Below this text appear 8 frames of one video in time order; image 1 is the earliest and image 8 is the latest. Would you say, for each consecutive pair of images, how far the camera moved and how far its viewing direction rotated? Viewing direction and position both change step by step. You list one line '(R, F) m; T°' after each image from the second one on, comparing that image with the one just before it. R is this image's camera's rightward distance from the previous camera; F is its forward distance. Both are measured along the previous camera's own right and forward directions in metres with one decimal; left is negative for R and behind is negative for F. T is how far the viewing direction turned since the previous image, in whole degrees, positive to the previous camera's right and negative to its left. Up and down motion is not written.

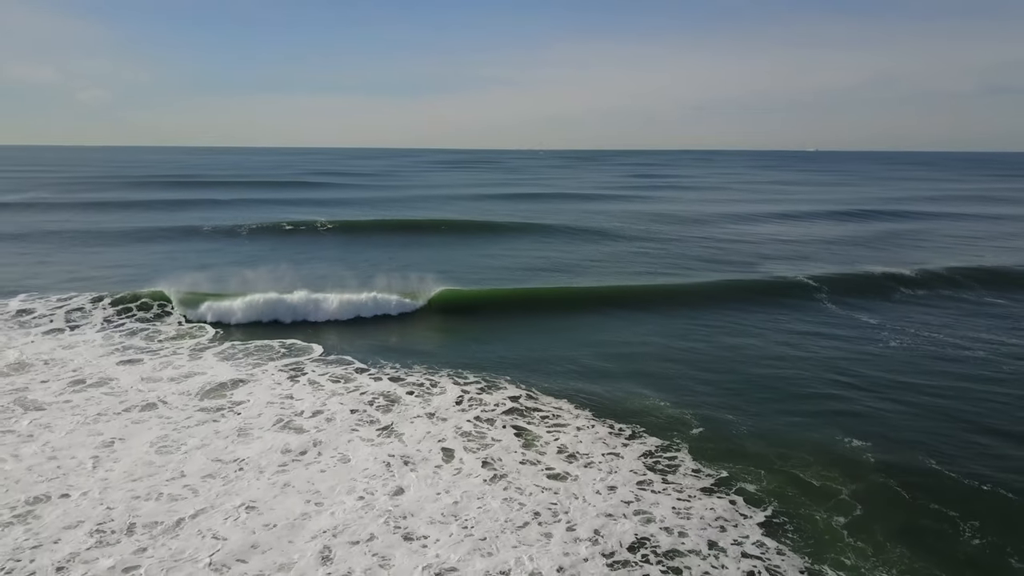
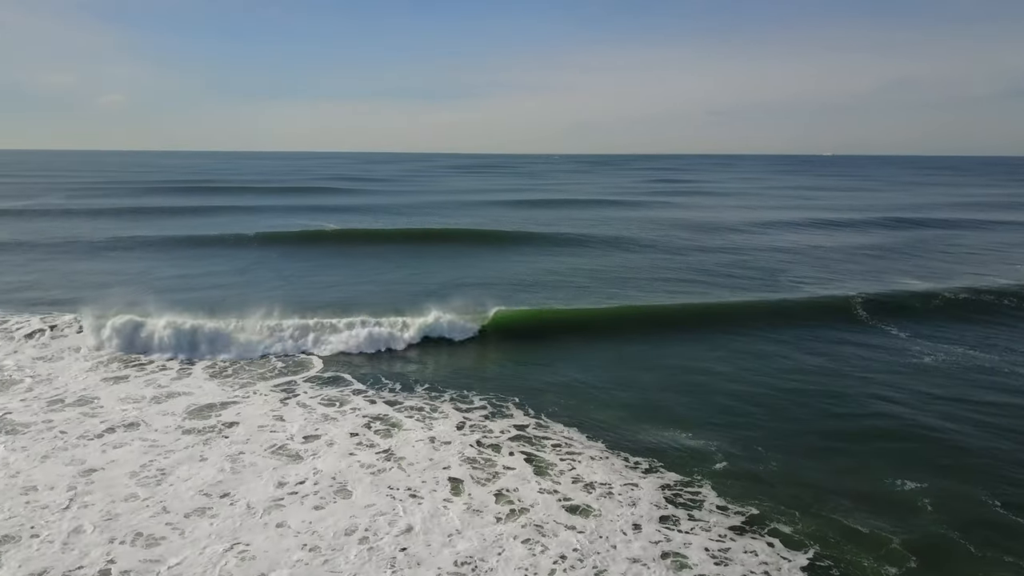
(+0.1, +0.7) m; -2°
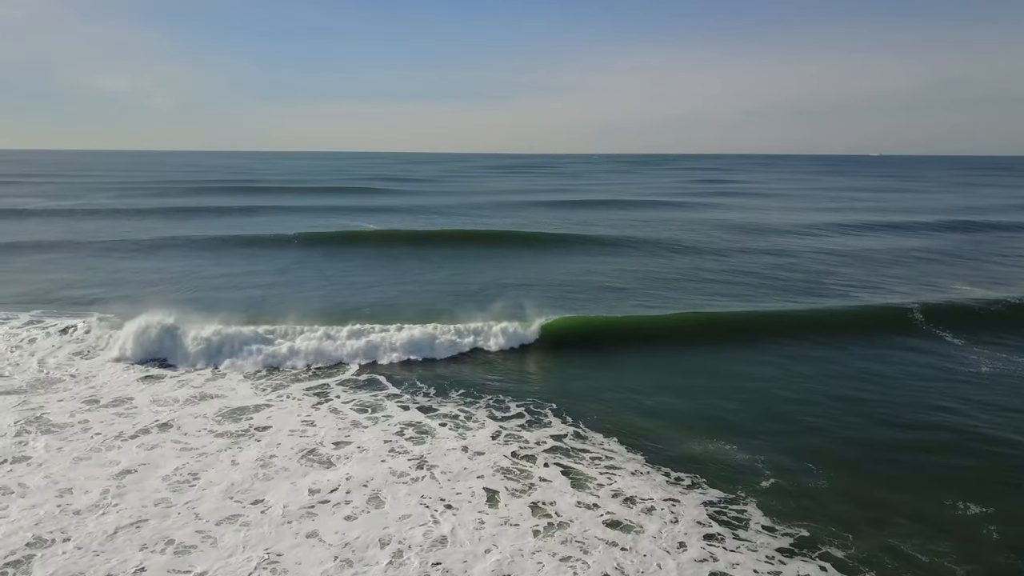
(0.0, +0.2) m; -4°
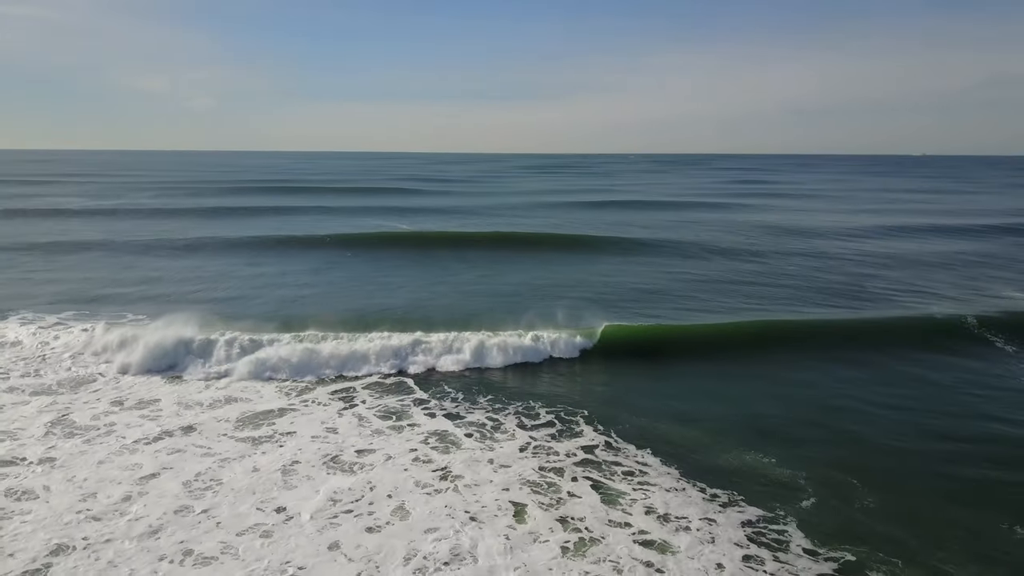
(0.0, +0.2) m; -3°
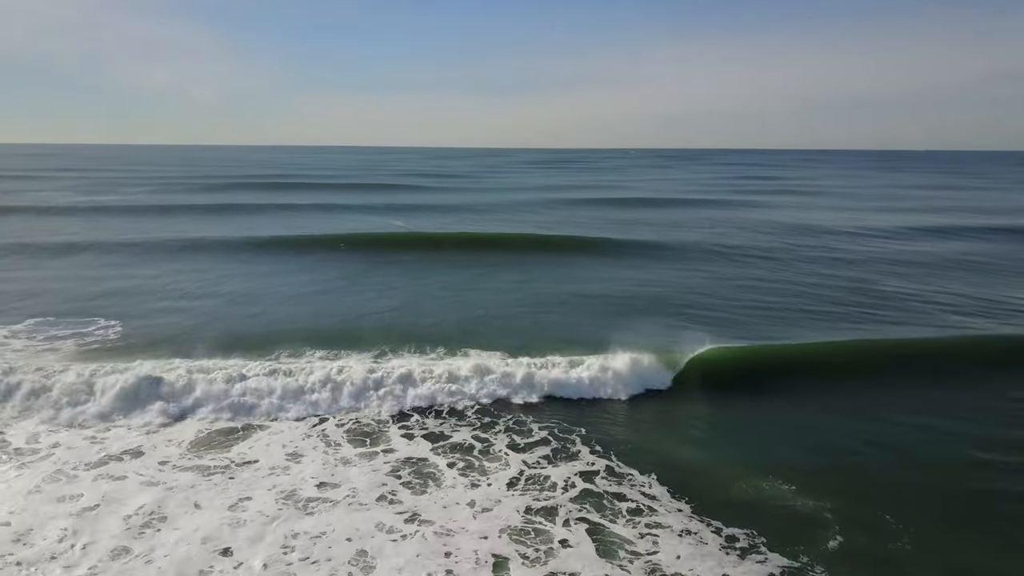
(+0.2, +0.9) m; -1°
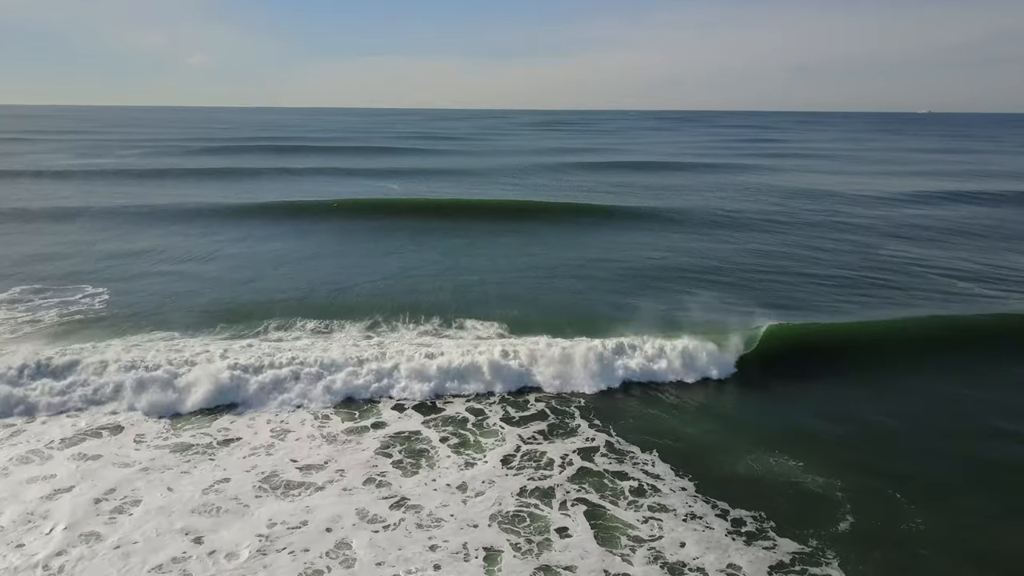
(0.0, +0.4) m; 0°
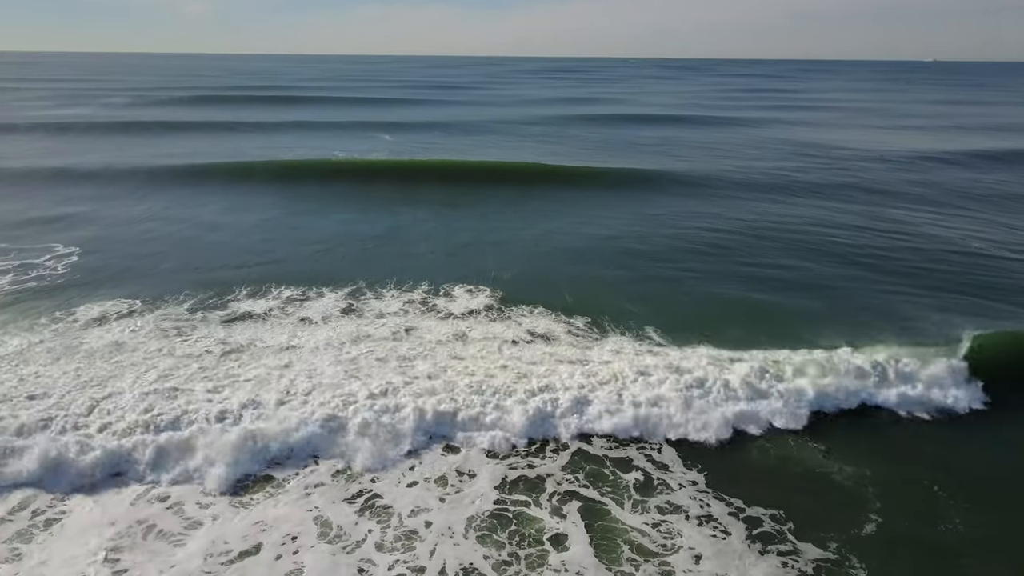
(+0.1, +0.8) m; 0°
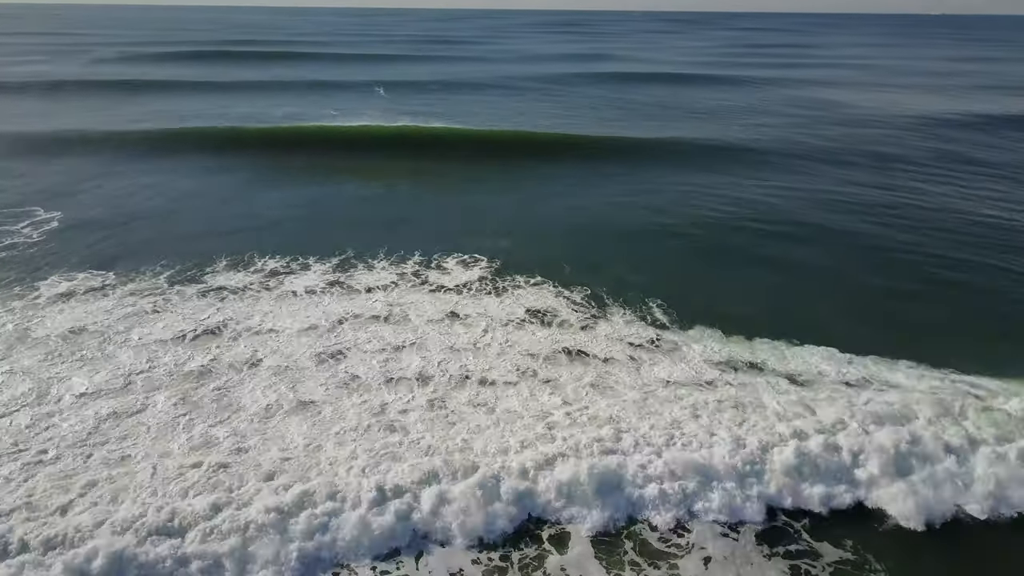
(+0.1, +0.5) m; 0°
